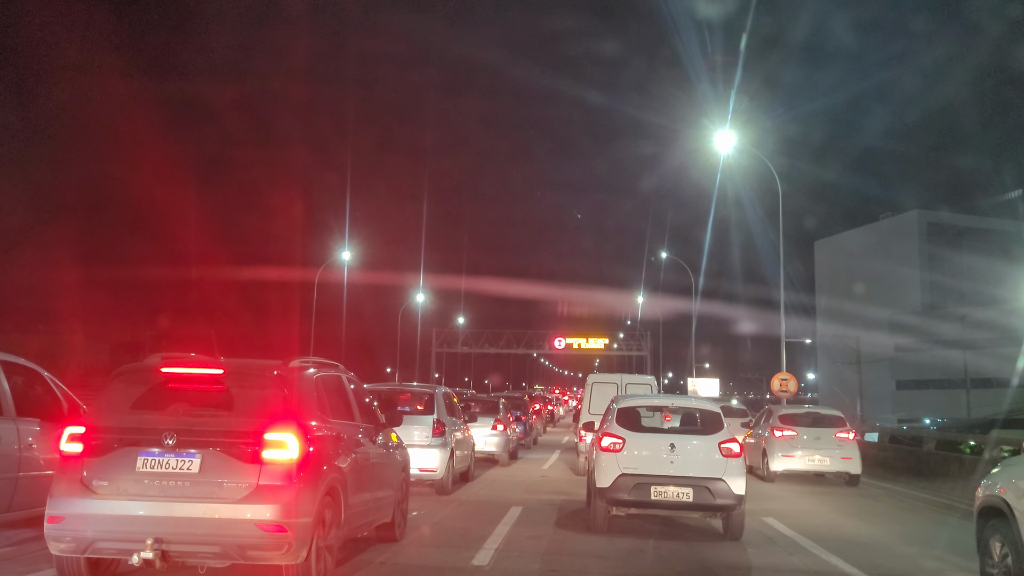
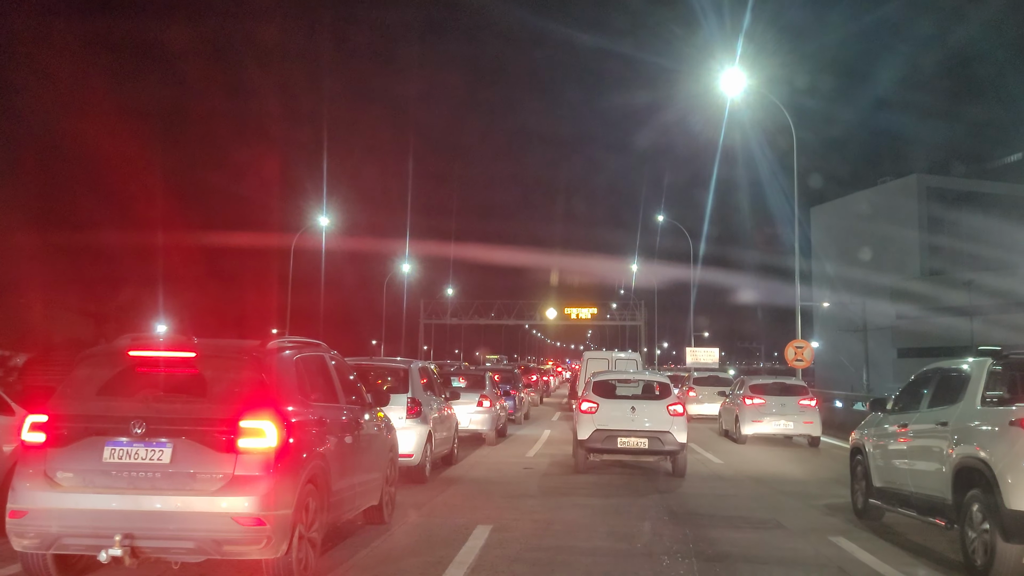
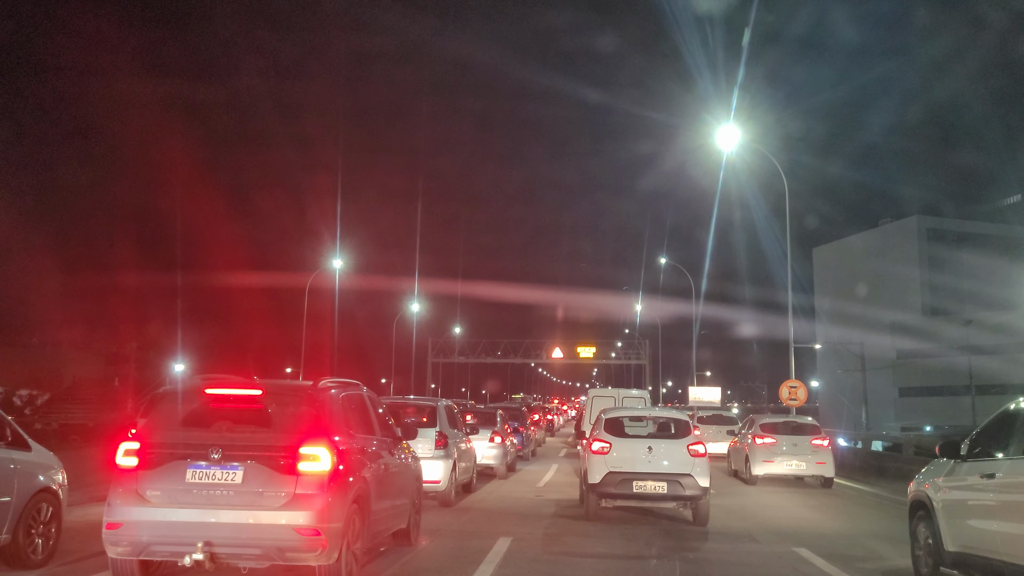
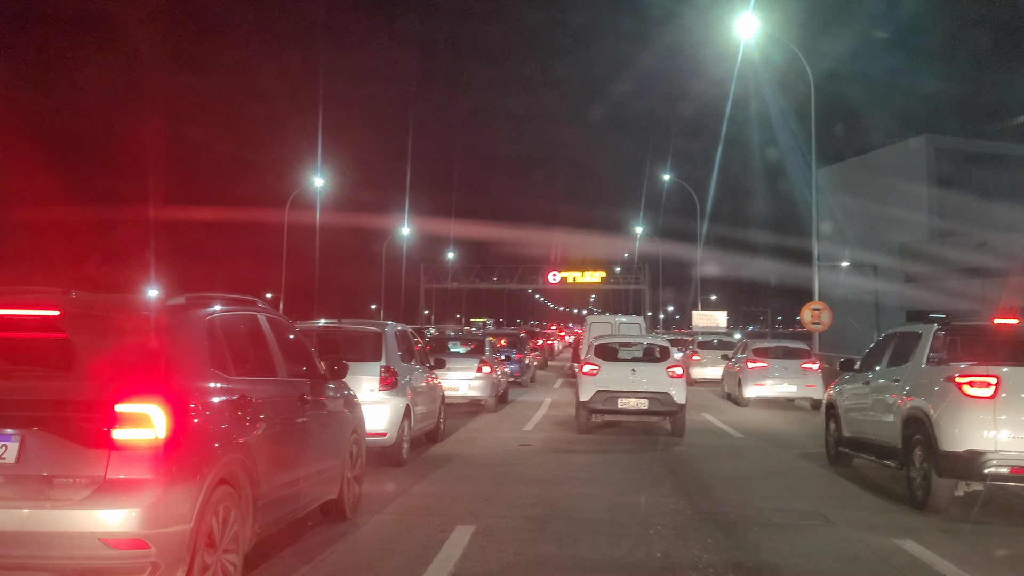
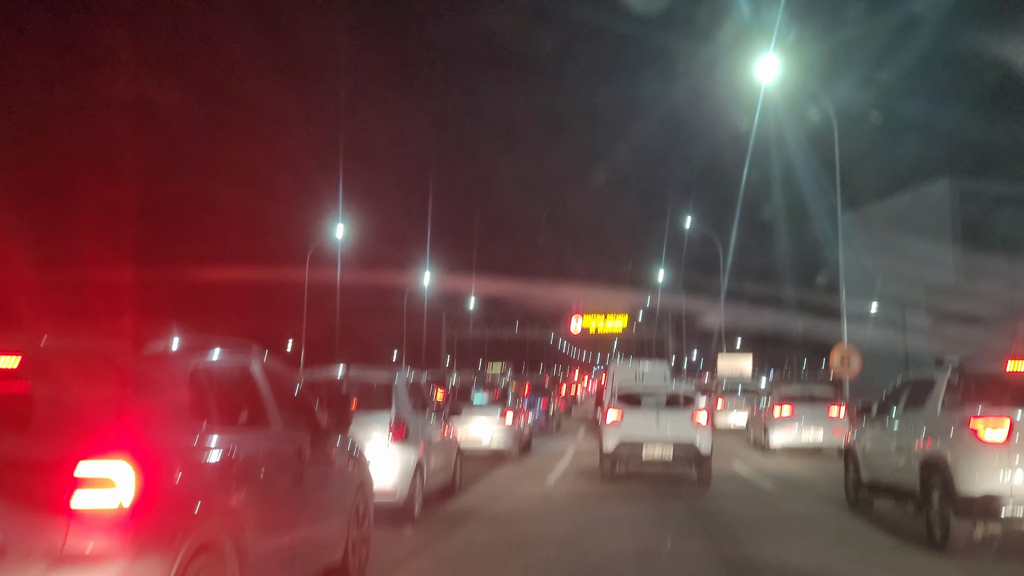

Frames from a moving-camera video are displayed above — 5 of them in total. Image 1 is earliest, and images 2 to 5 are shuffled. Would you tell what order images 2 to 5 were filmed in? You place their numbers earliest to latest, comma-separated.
3, 2, 4, 5
